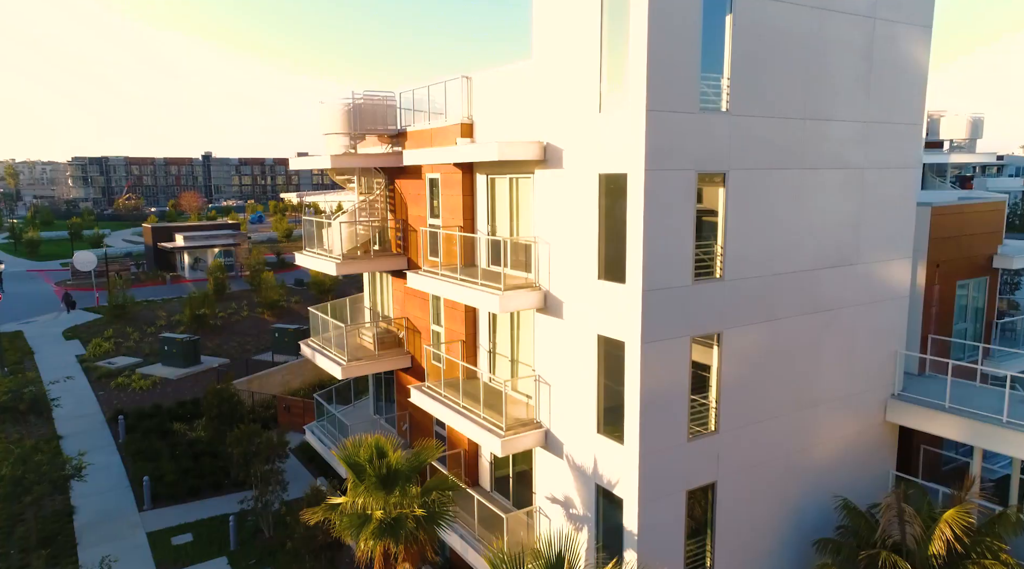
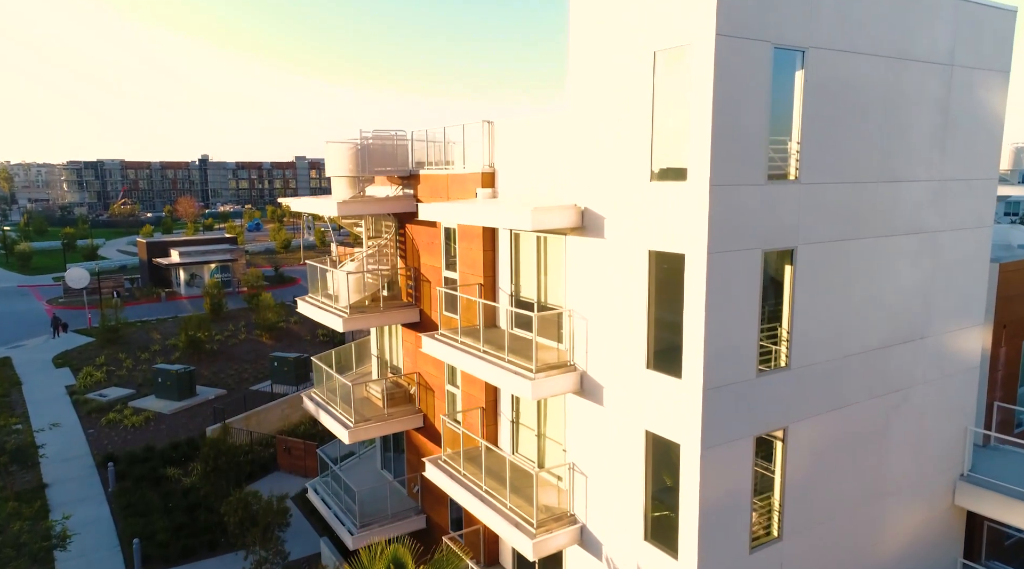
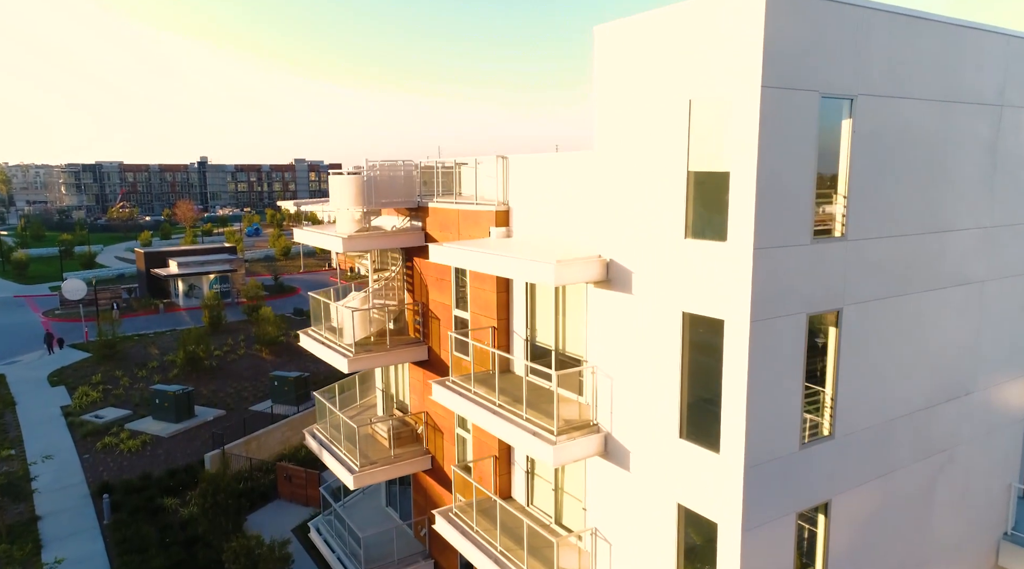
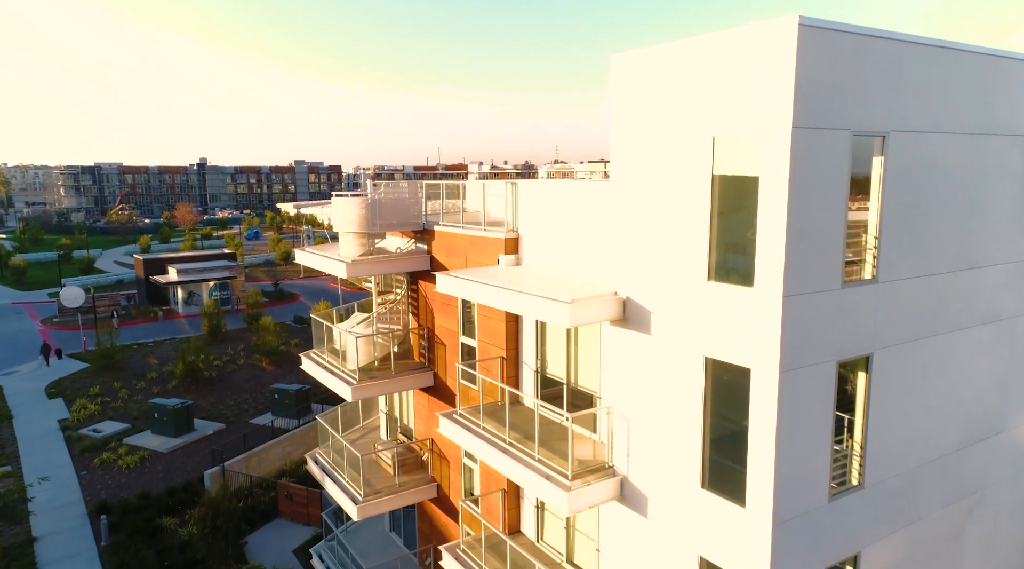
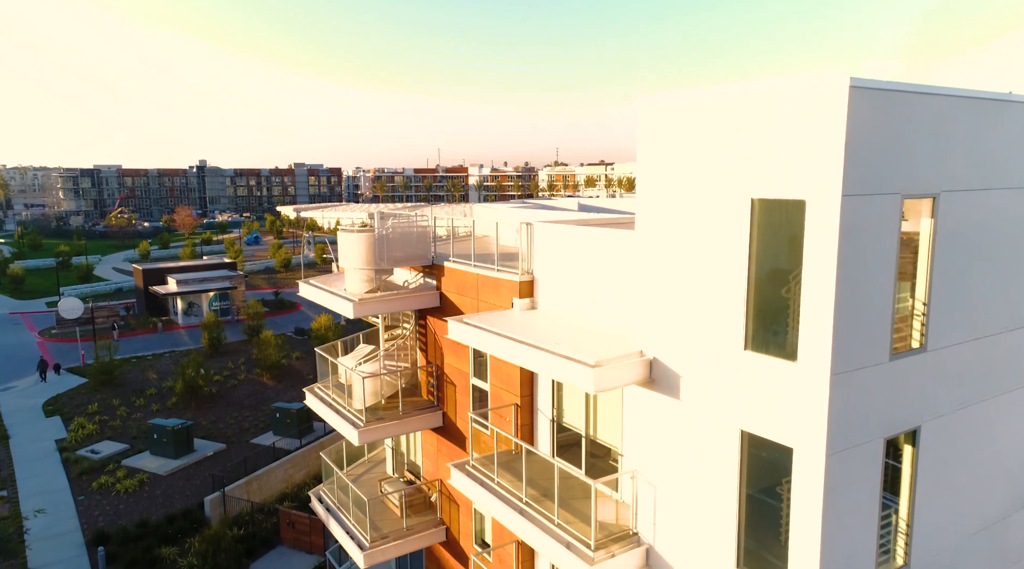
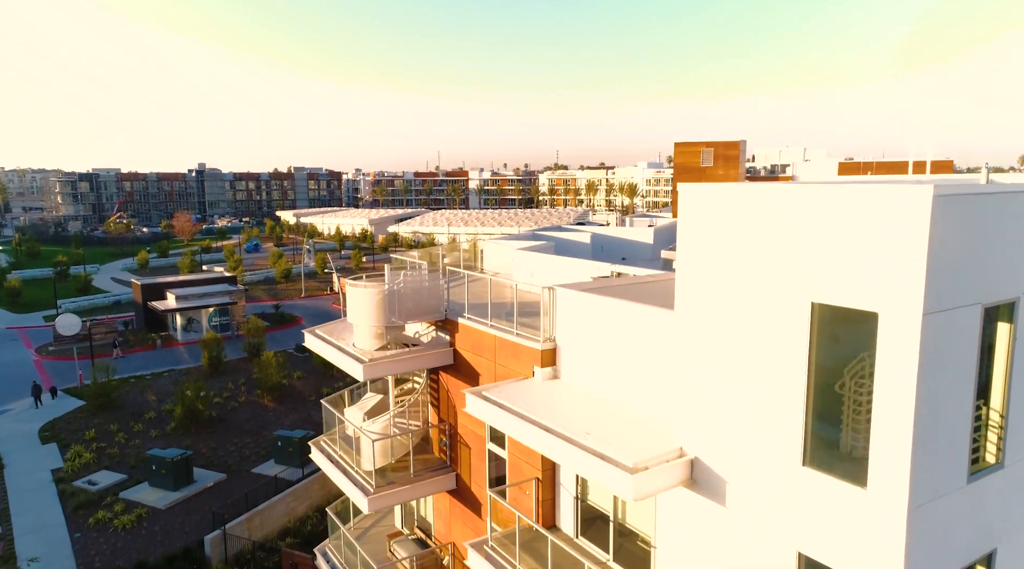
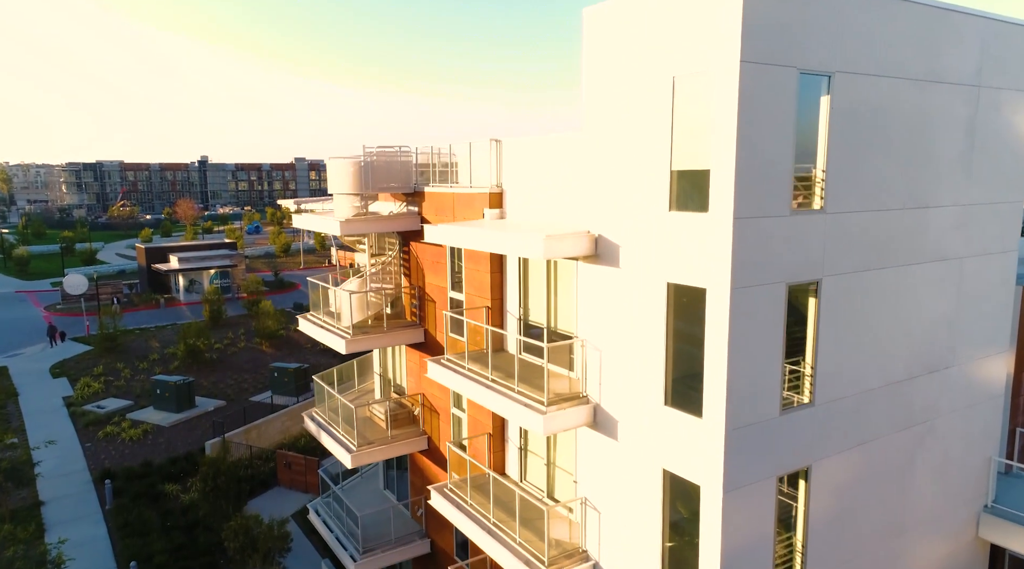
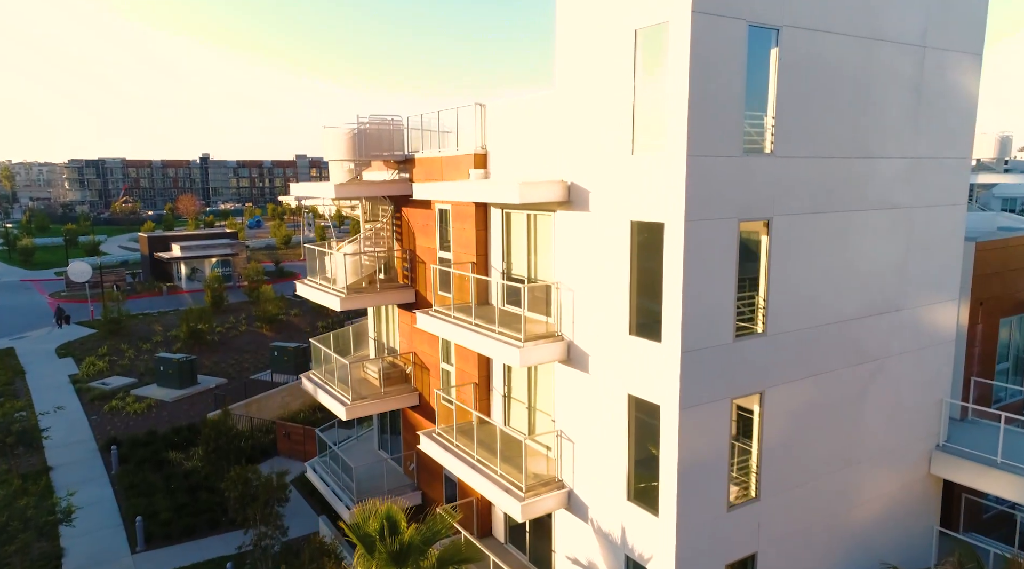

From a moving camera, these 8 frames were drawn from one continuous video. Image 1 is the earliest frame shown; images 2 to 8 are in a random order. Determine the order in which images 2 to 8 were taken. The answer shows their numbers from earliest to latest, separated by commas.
8, 2, 7, 3, 4, 5, 6
